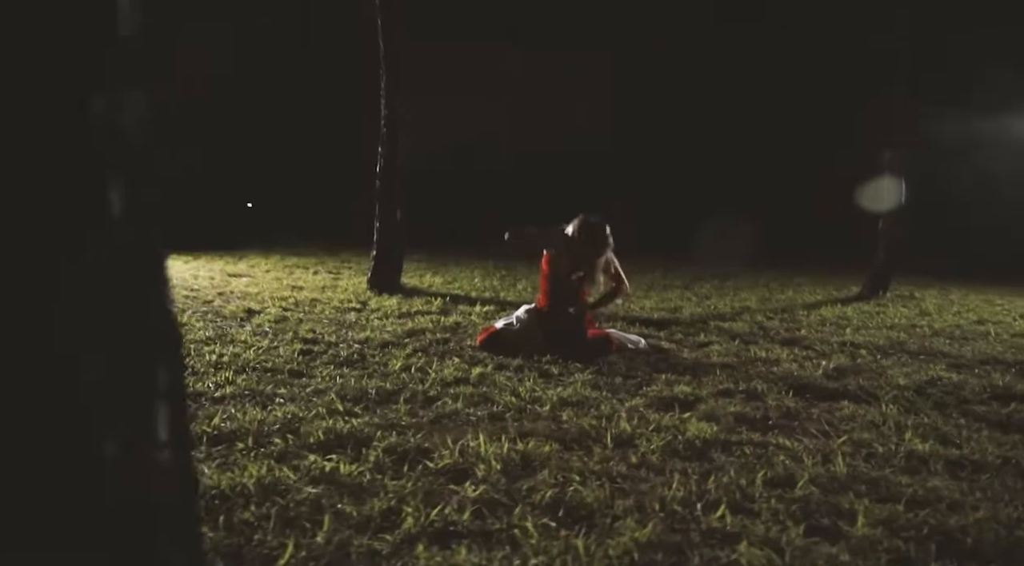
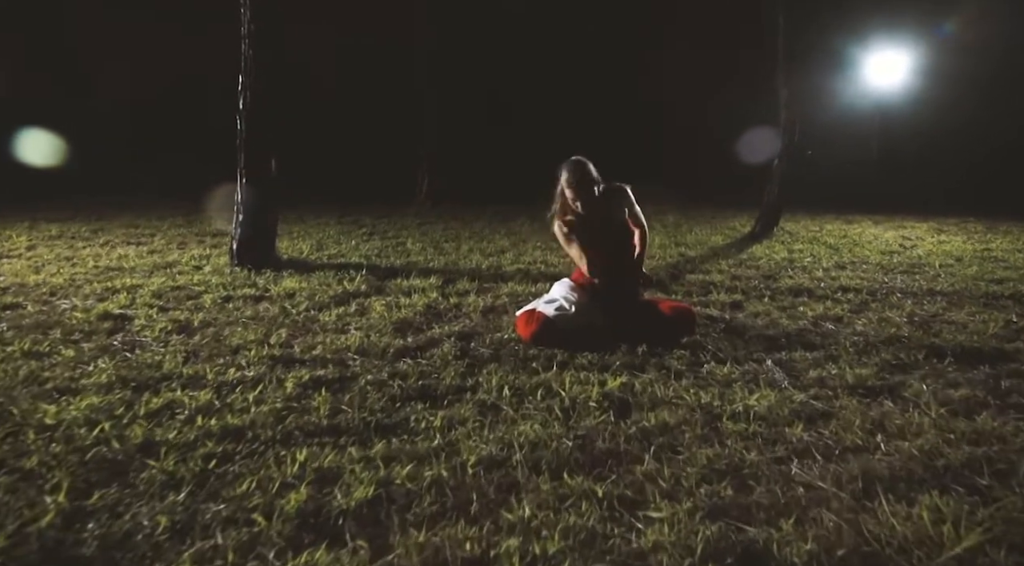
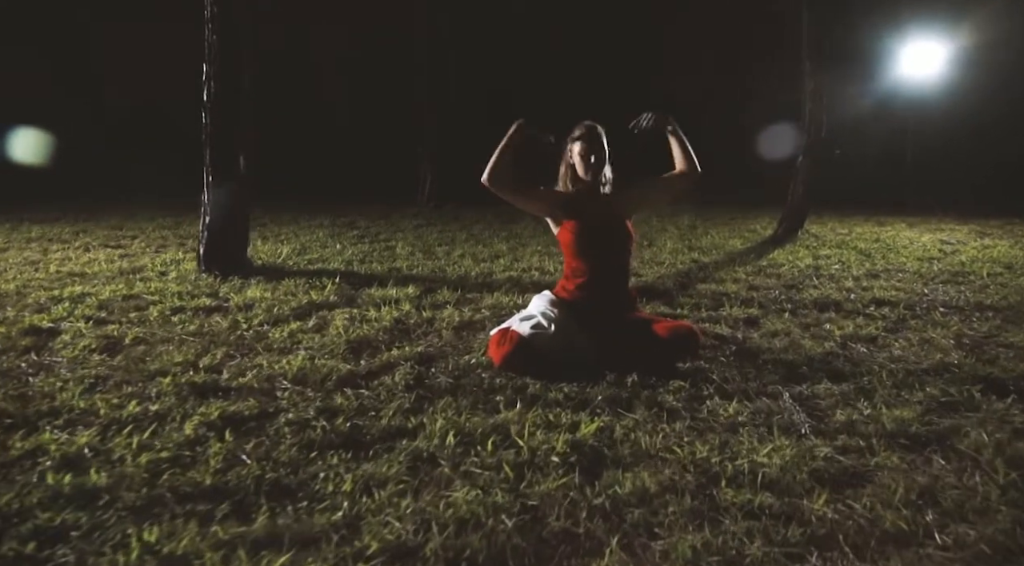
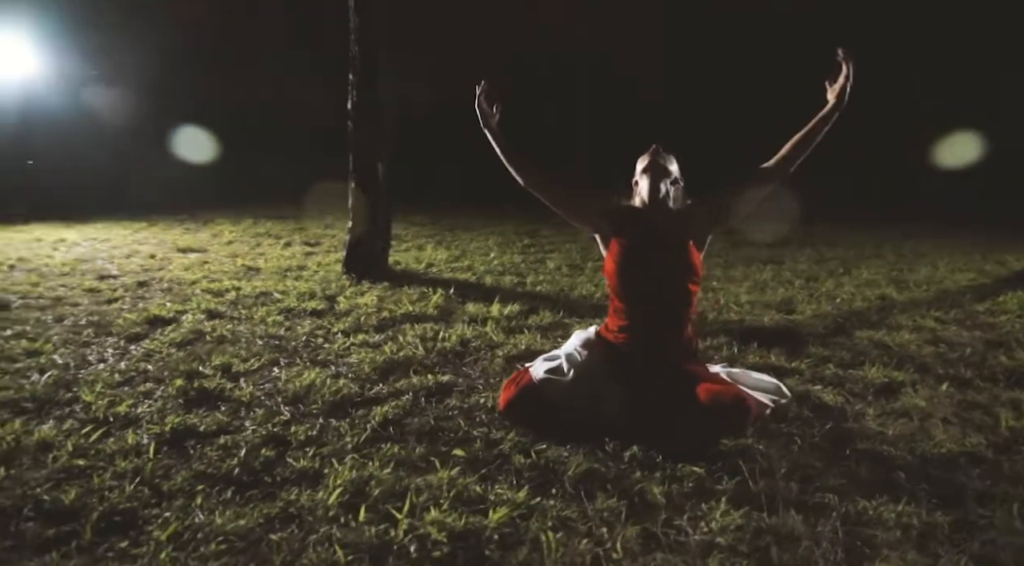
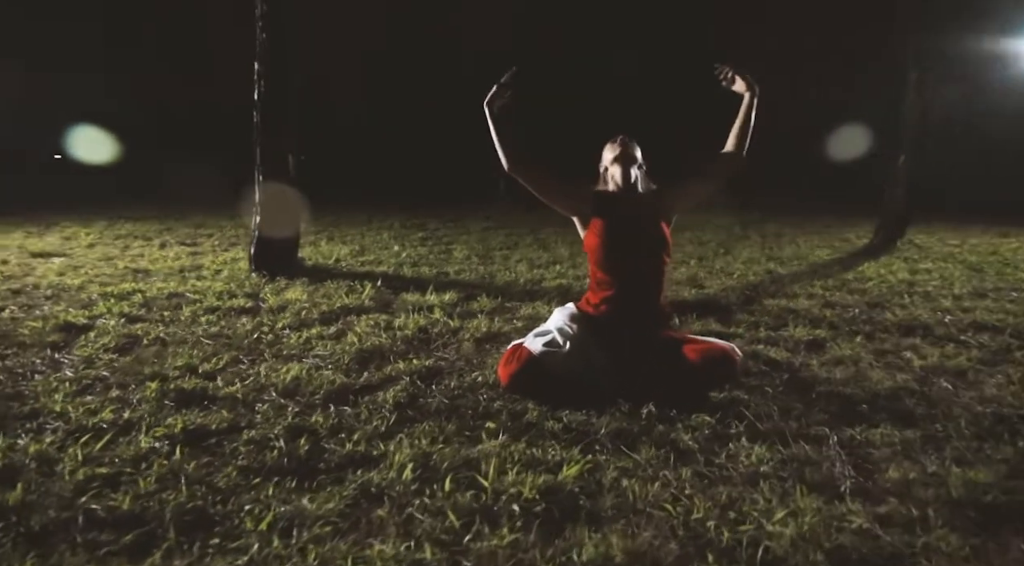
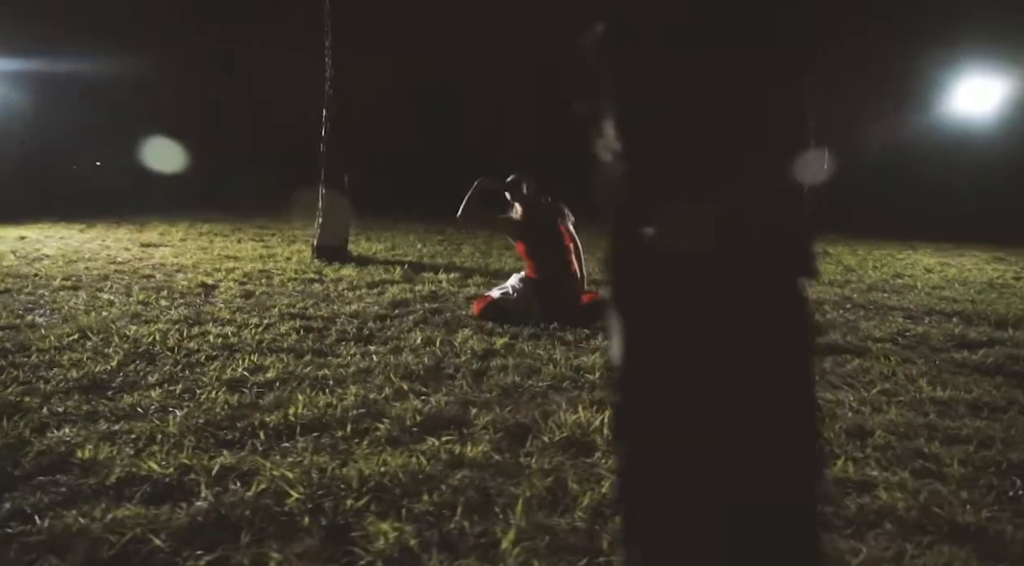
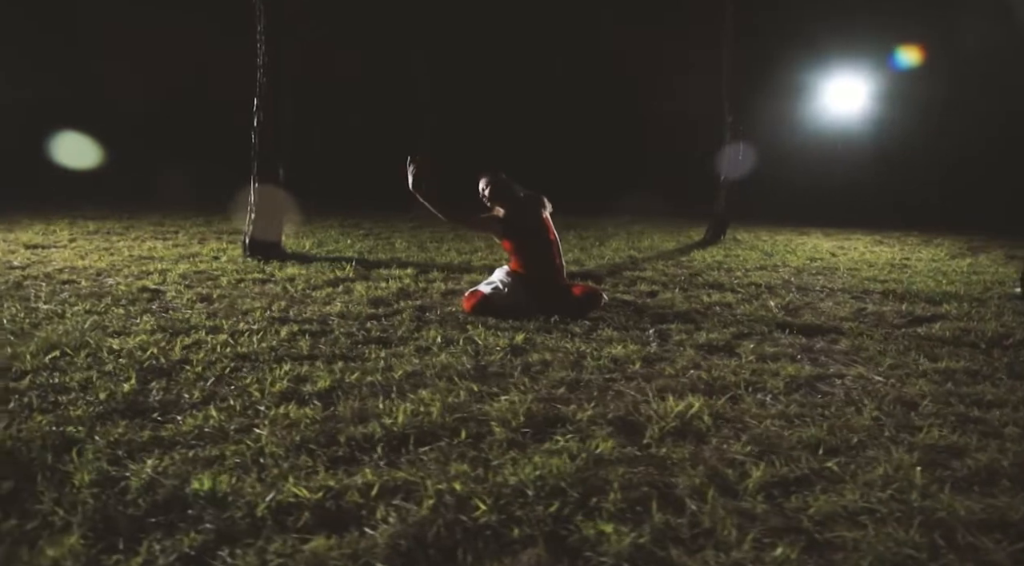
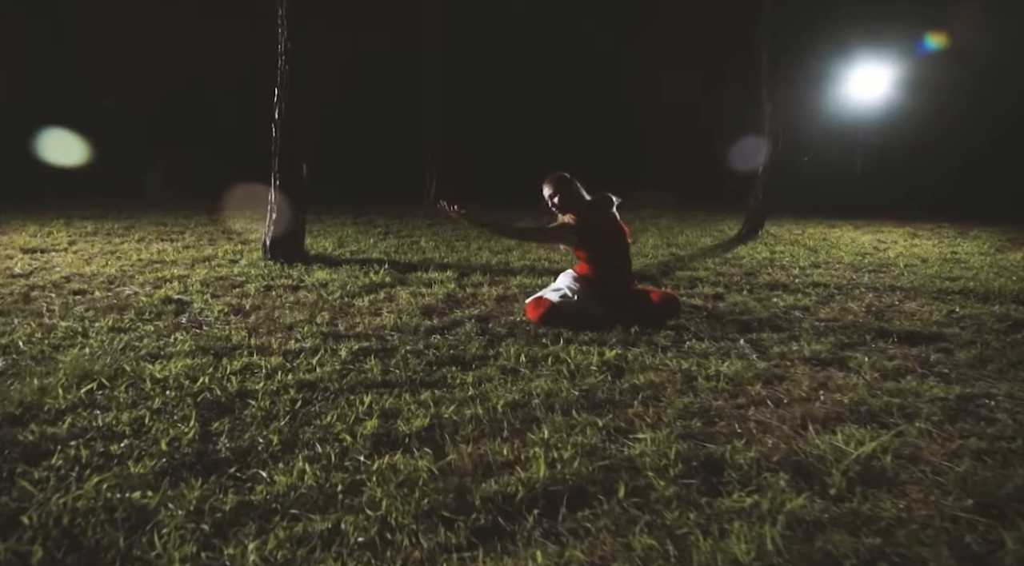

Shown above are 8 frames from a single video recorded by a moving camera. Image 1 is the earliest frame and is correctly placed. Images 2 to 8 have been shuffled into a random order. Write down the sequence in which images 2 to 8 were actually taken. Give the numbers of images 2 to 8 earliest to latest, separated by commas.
6, 7, 8, 2, 3, 5, 4
